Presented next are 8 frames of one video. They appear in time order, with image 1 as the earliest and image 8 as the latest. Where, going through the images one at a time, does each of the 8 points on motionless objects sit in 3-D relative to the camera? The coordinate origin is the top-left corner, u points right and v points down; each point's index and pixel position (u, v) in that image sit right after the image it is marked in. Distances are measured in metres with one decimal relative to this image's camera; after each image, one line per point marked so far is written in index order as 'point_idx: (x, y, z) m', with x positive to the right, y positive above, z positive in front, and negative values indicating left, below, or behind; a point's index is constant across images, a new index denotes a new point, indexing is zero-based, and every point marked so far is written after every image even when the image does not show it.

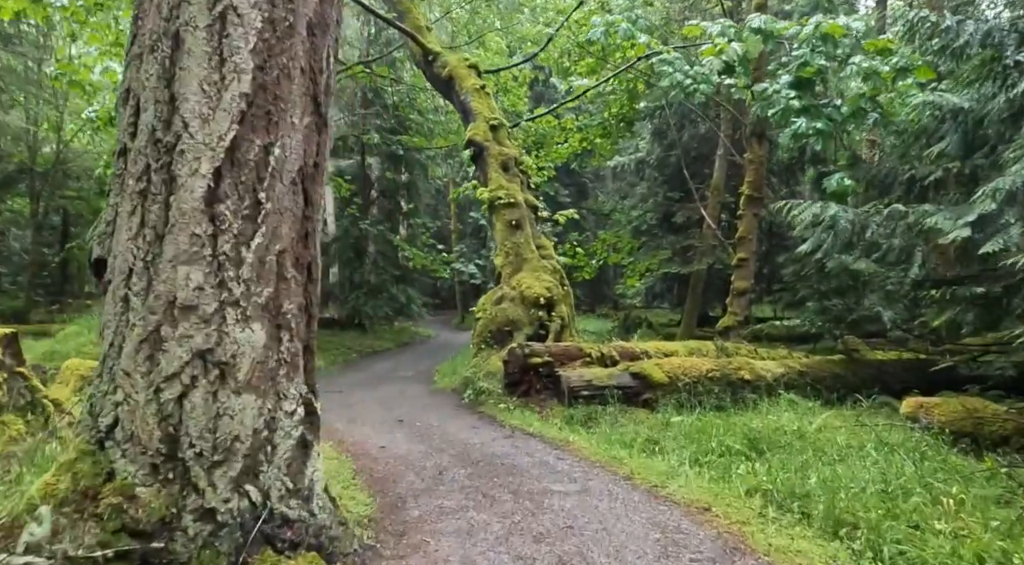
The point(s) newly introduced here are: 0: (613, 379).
0: (+1.3, -1.2, +9.0) m
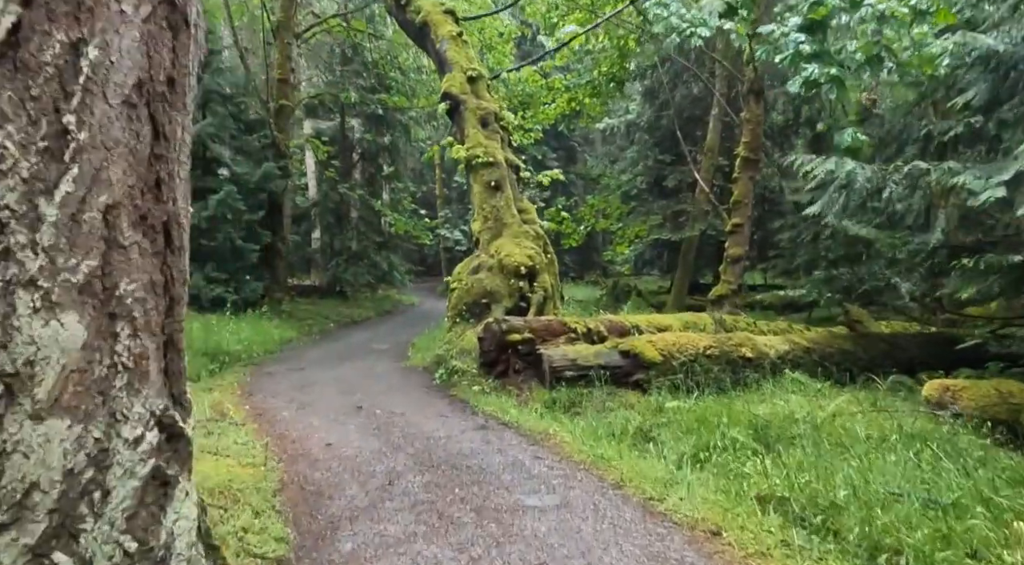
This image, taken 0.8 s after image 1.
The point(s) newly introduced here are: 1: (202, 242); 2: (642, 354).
0: (+1.0, -0.9, +8.0) m
1: (-8.3, +1.1, +19.4) m
2: (+1.5, -0.8, +8.1) m
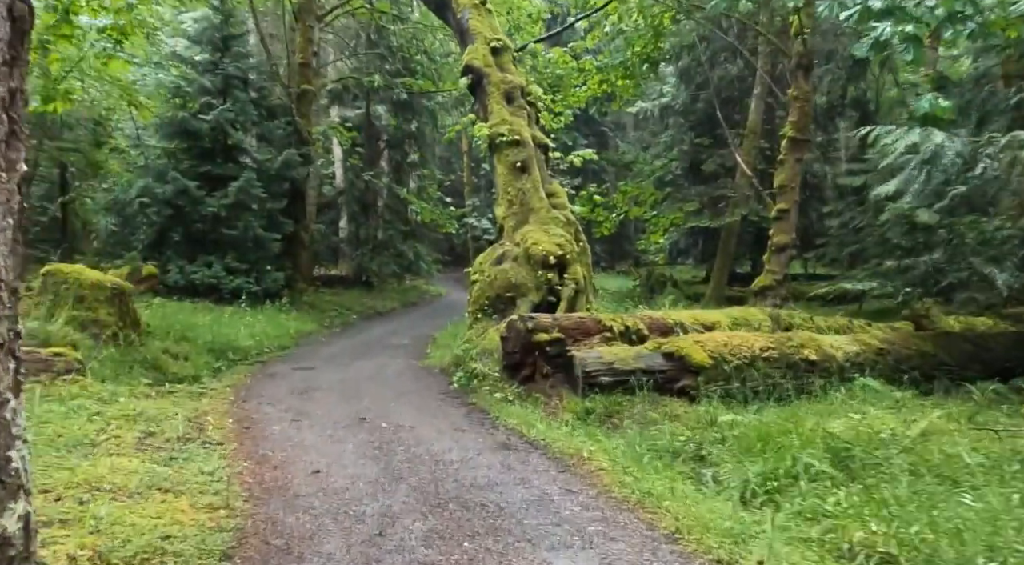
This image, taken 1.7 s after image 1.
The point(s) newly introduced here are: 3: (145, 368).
0: (+1.2, -0.8, +7.0) m
1: (-7.5, +1.4, +18.7) m
2: (+1.7, -0.7, +7.0) m
3: (-4.7, -1.1, +9.1) m
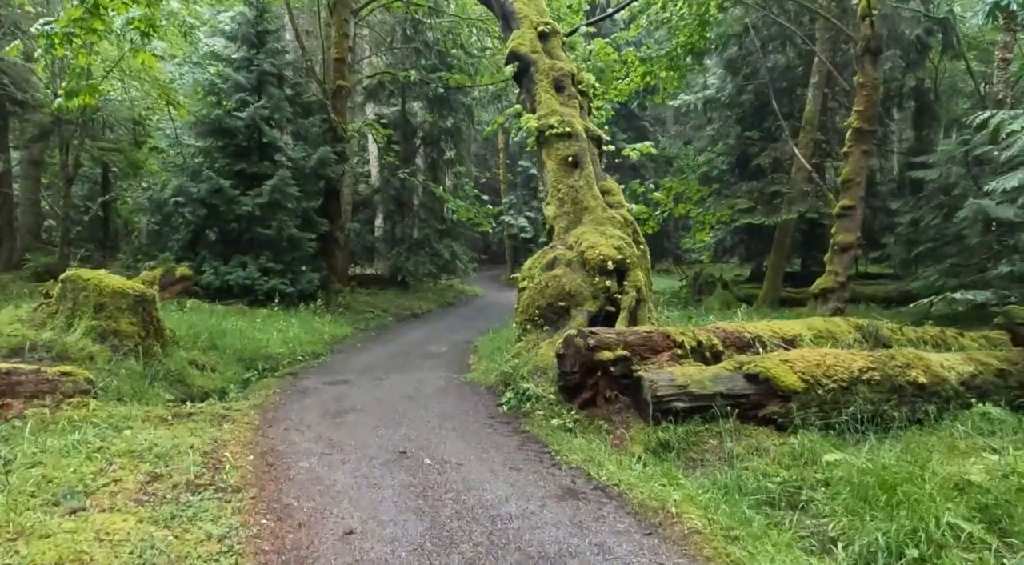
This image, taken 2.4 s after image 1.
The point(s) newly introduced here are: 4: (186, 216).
0: (+1.8, -0.9, +6.0) m
1: (-6.5, +1.3, +18.2) m
2: (+2.2, -0.8, +6.0) m
3: (-4.1, -1.2, +8.4) m
4: (-7.9, +1.6, +17.5) m
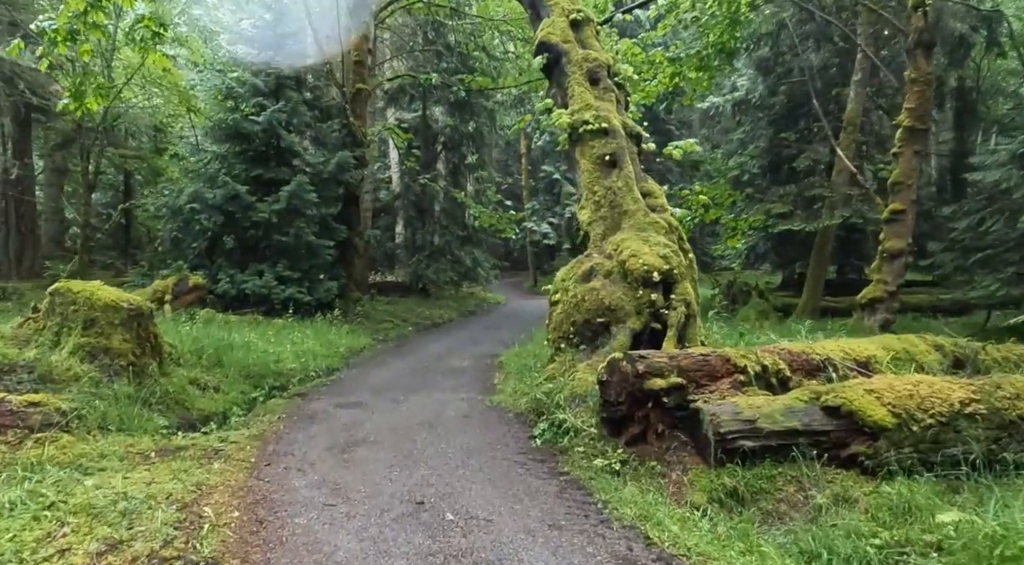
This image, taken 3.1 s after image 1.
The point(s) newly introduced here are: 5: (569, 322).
0: (+2.0, -1.0, +5.1) m
1: (-5.8, +1.1, +17.5) m
2: (+2.5, -0.9, +5.1) m
3: (-3.8, -1.3, +7.7) m
4: (-7.3, +1.4, +16.9) m
5: (+0.6, -0.4, +7.2) m
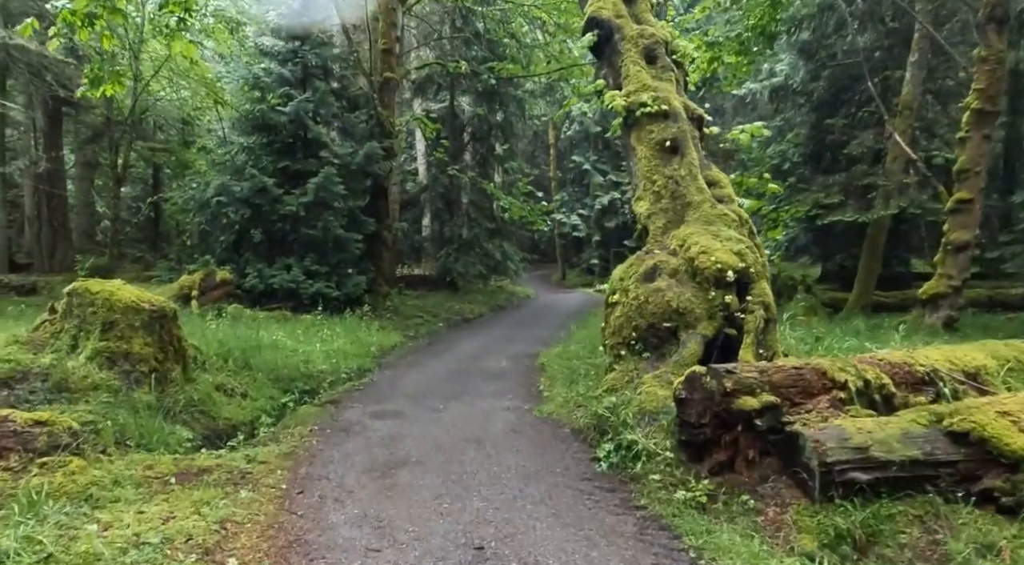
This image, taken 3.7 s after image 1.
0: (+2.4, -1.0, +4.3) m
1: (-5.0, +1.2, +16.9) m
2: (+2.9, -1.0, +4.3) m
3: (-3.2, -1.3, +7.1) m
4: (-6.5, +1.5, +16.4) m
5: (+1.1, -0.4, +6.5) m
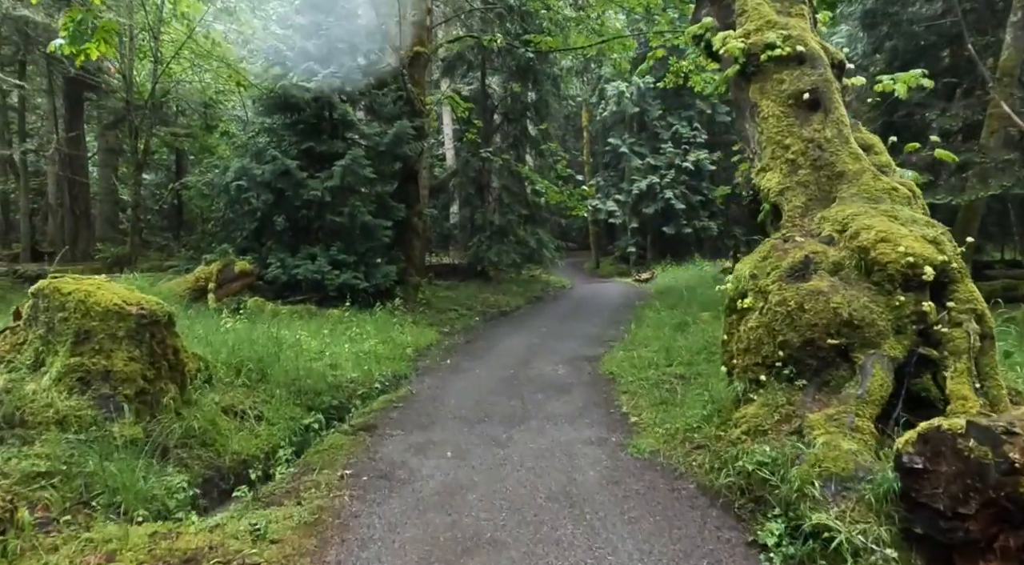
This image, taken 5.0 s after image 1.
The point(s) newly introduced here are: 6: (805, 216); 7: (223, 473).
0: (+3.0, -1.0, +2.5) m
1: (-4.0, +1.4, +15.3) m
2: (+3.5, -1.0, +2.5) m
3: (-2.6, -1.3, +5.5) m
4: (-5.5, +1.7, +14.9) m
5: (+1.7, -0.4, +4.7) m
6: (+2.2, +0.5, +5.3) m
7: (-2.3, -1.5, +5.6) m
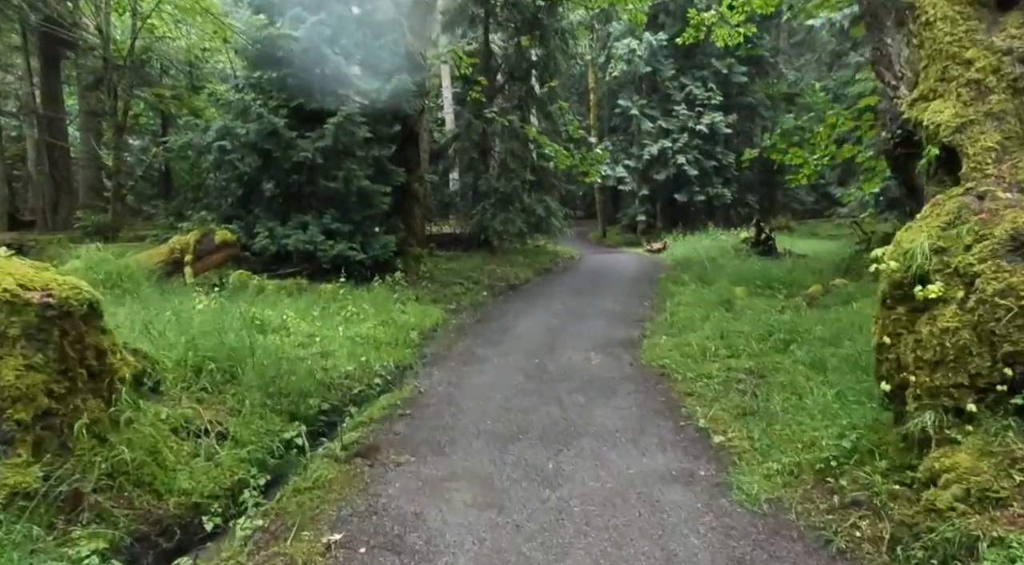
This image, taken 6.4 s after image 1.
0: (+3.4, -1.0, +0.9) m
1: (-3.7, +1.9, +13.6) m
2: (+3.9, -1.0, +0.8) m
3: (-2.2, -1.2, +3.8) m
4: (-5.2, +2.2, +13.1) m
5: (+2.1, -0.3, +3.1) m
6: (+2.5, +0.6, +3.6) m
7: (-1.9, -1.4, +3.9) m
